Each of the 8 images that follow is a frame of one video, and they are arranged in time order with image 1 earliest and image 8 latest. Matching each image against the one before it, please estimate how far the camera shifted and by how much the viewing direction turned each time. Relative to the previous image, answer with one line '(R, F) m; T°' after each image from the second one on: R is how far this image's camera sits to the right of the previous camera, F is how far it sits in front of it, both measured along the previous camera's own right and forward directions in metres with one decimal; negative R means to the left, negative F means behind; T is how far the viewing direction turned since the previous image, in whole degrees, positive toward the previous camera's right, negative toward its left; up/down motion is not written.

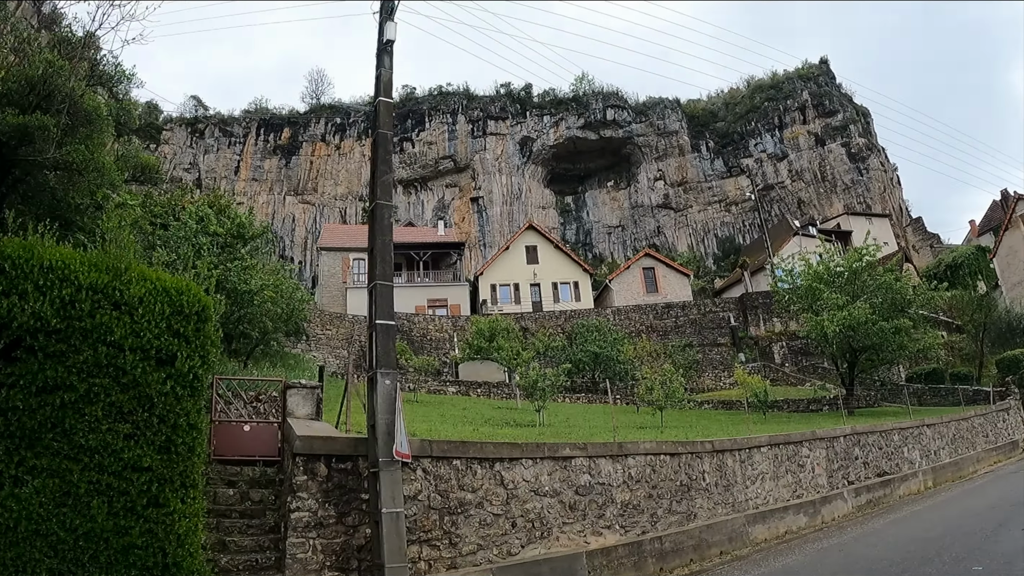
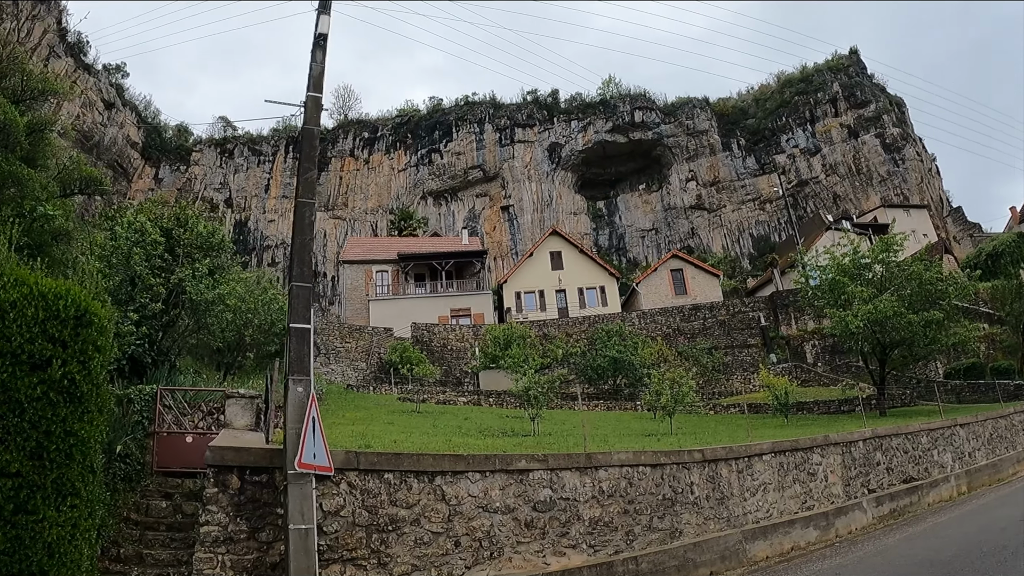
(+0.8, +0.6) m; -3°
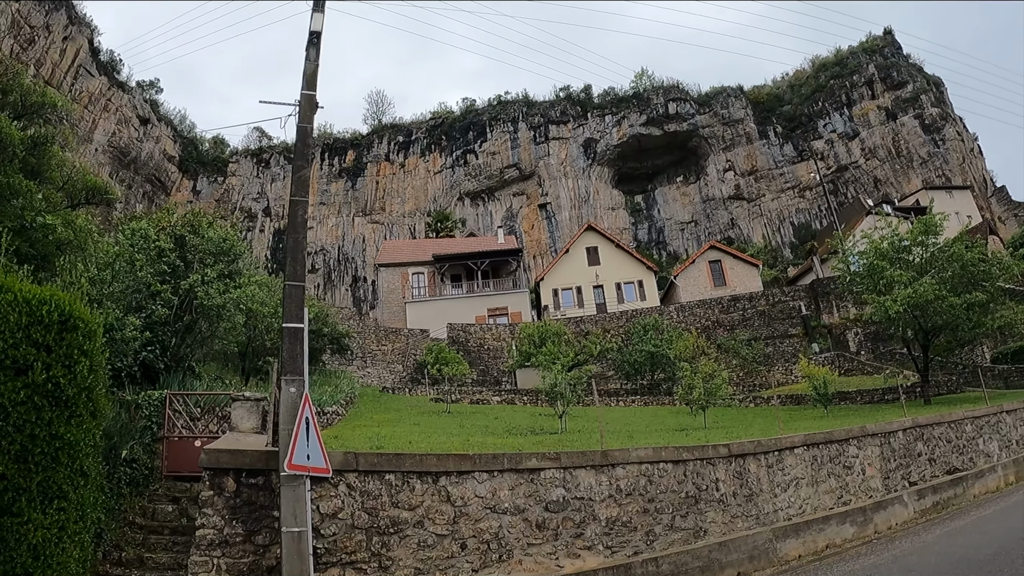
(+0.2, +0.2) m; -3°
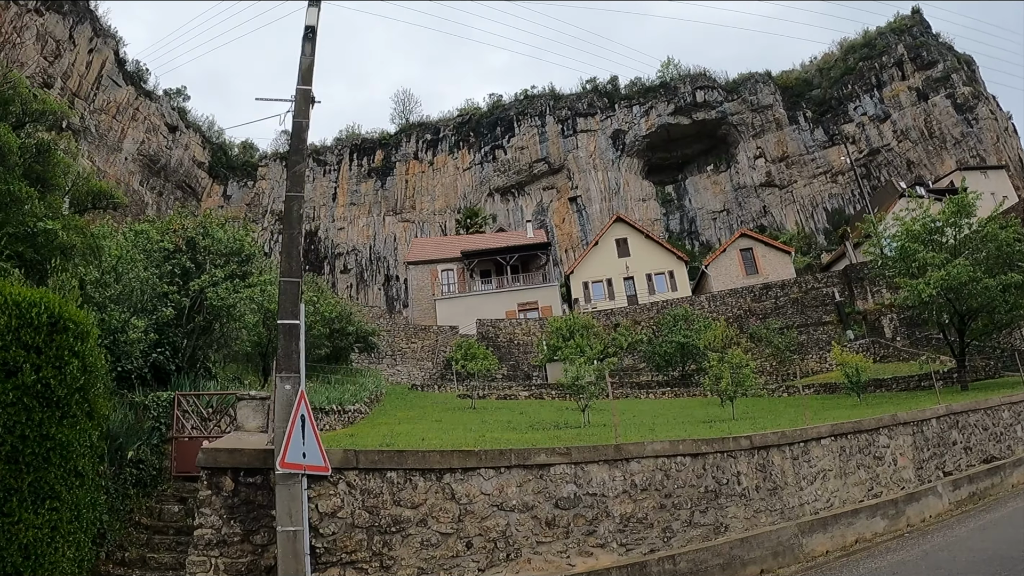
(+0.2, +0.2) m; -2°
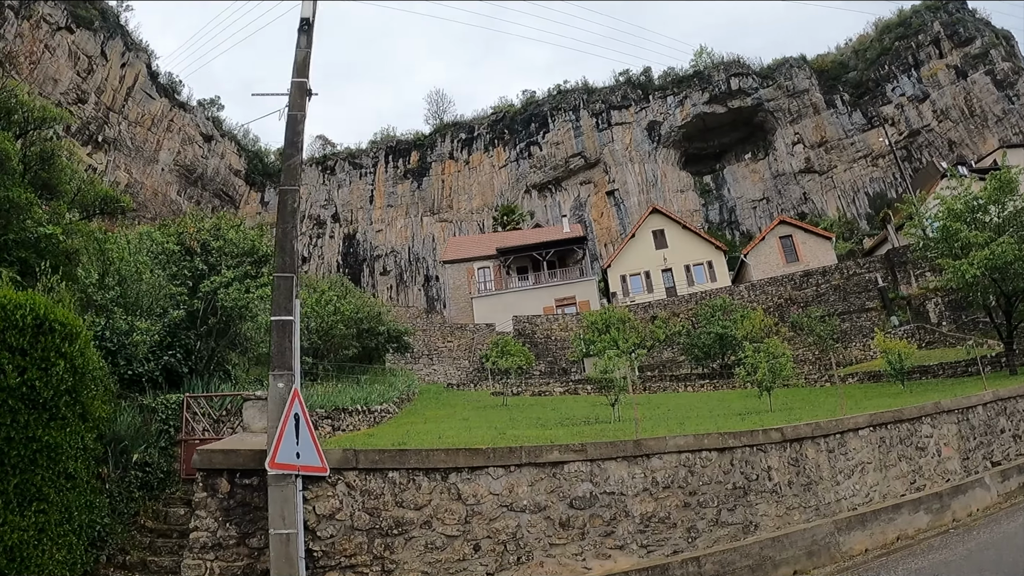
(+0.2, +0.3) m; -3°
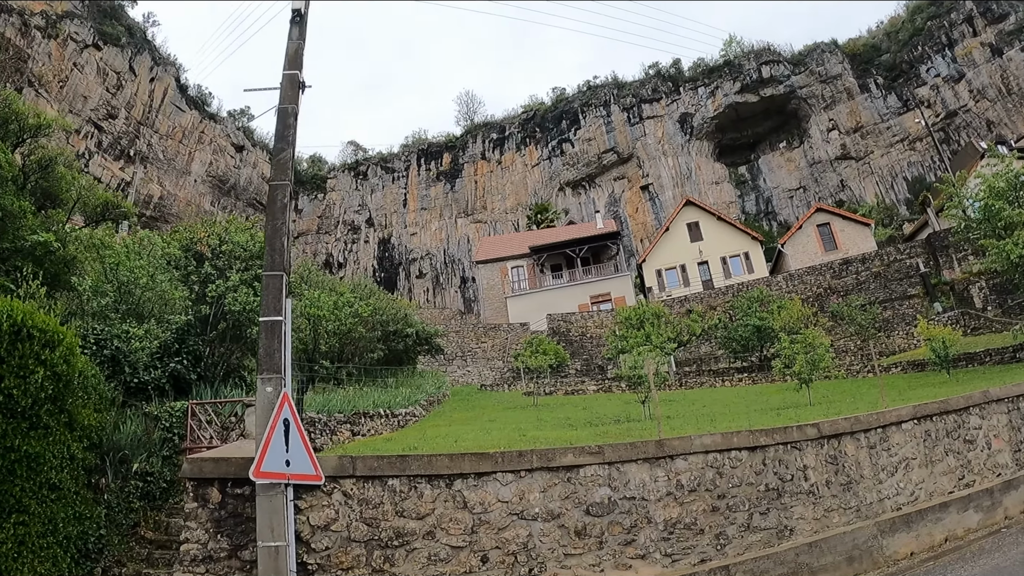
(+0.2, +0.3) m; -3°
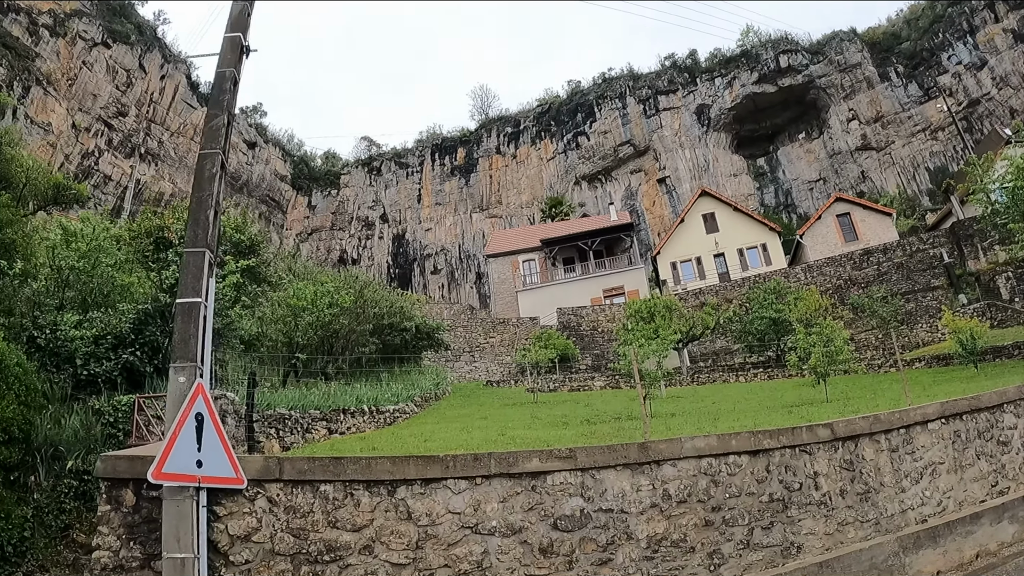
(+0.4, +0.7) m; -2°
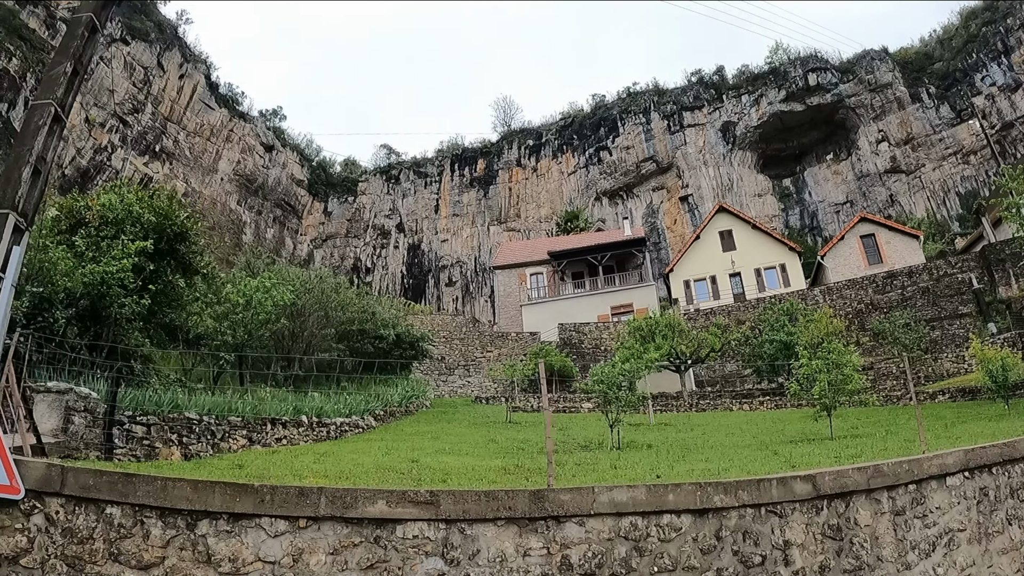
(+0.9, +1.1) m; -2°
